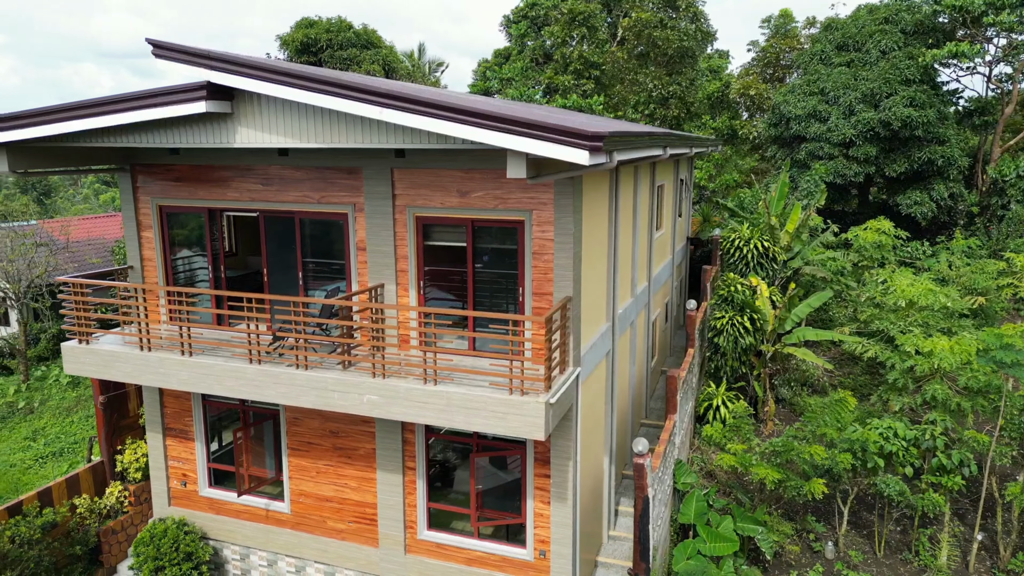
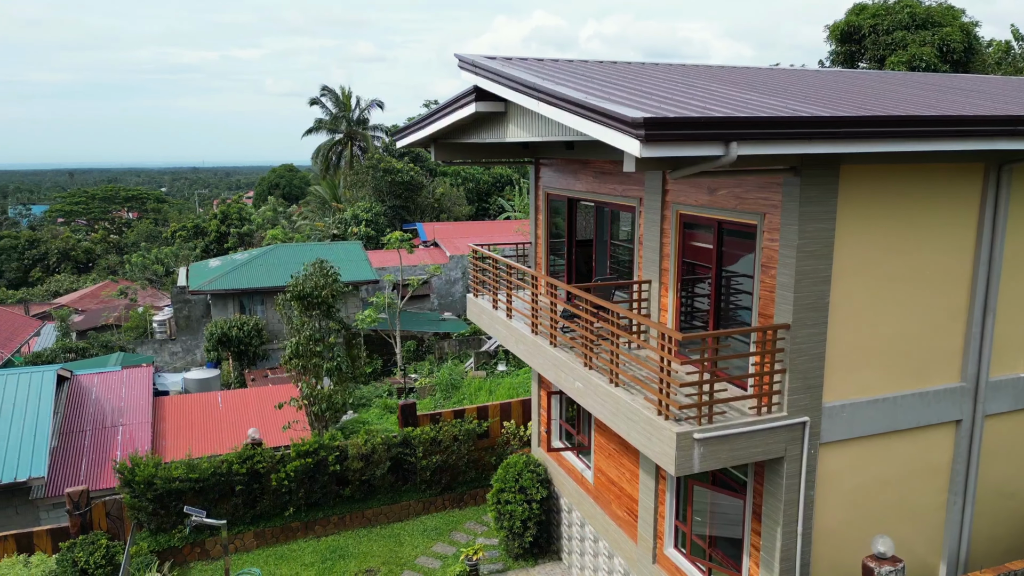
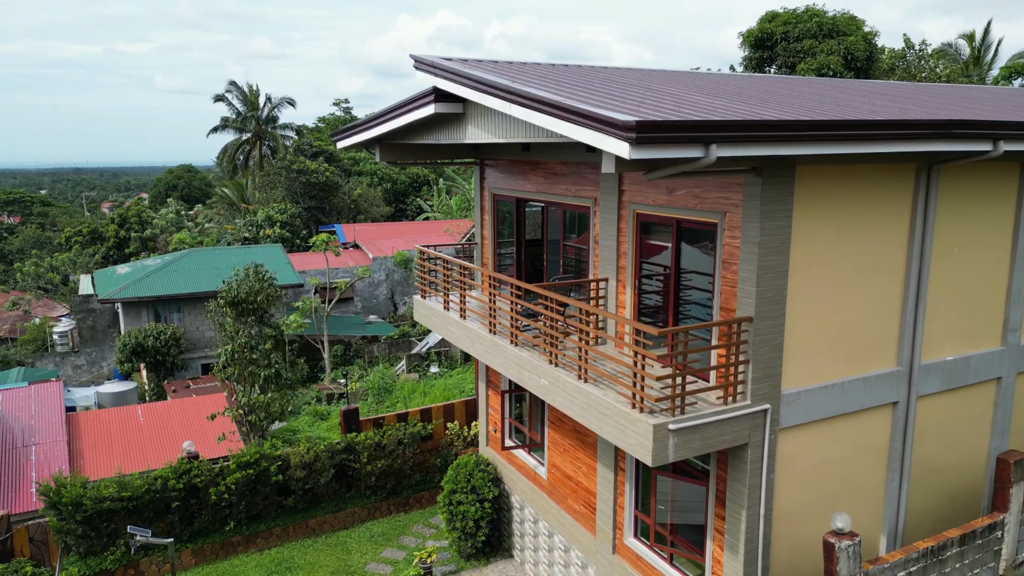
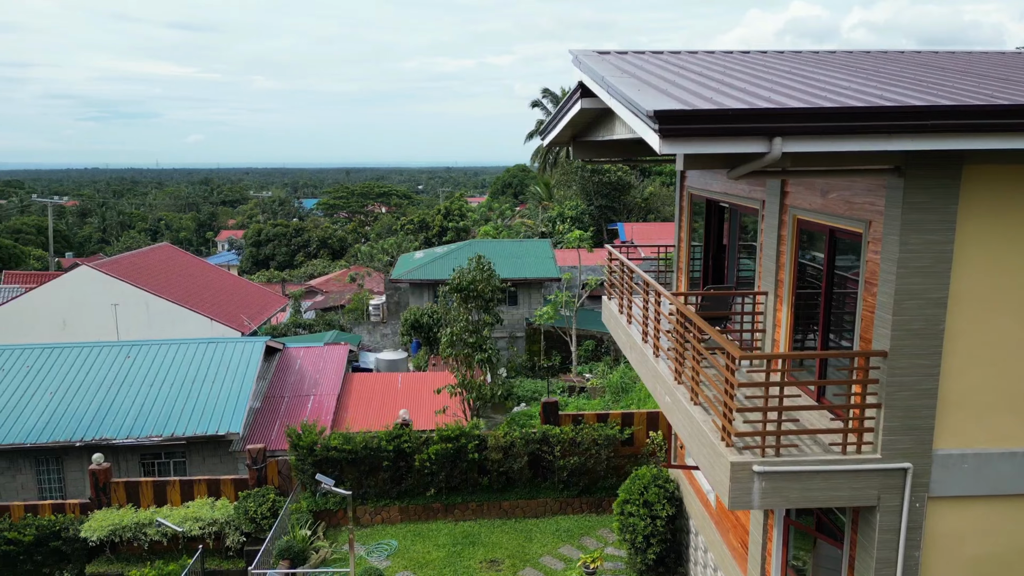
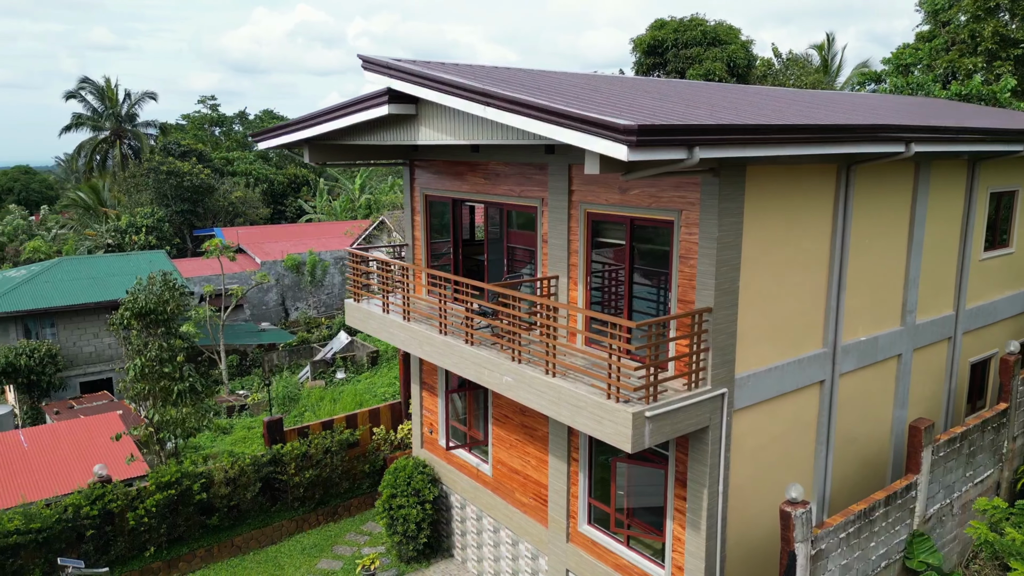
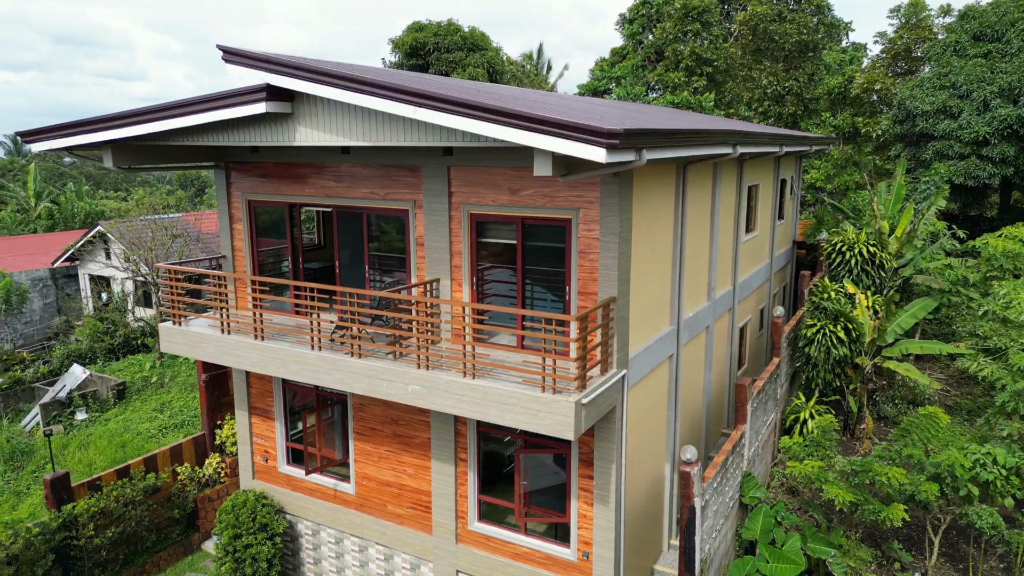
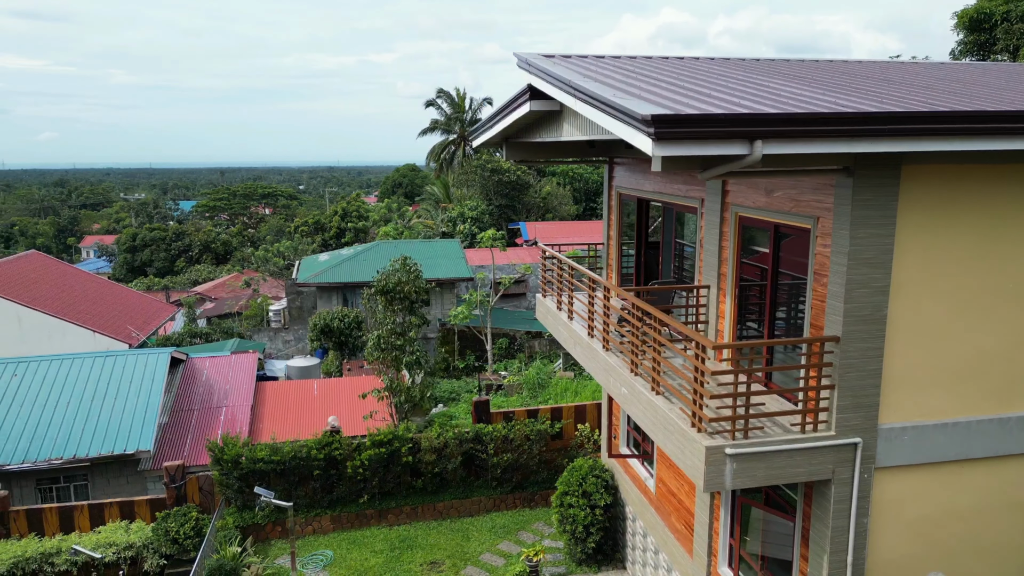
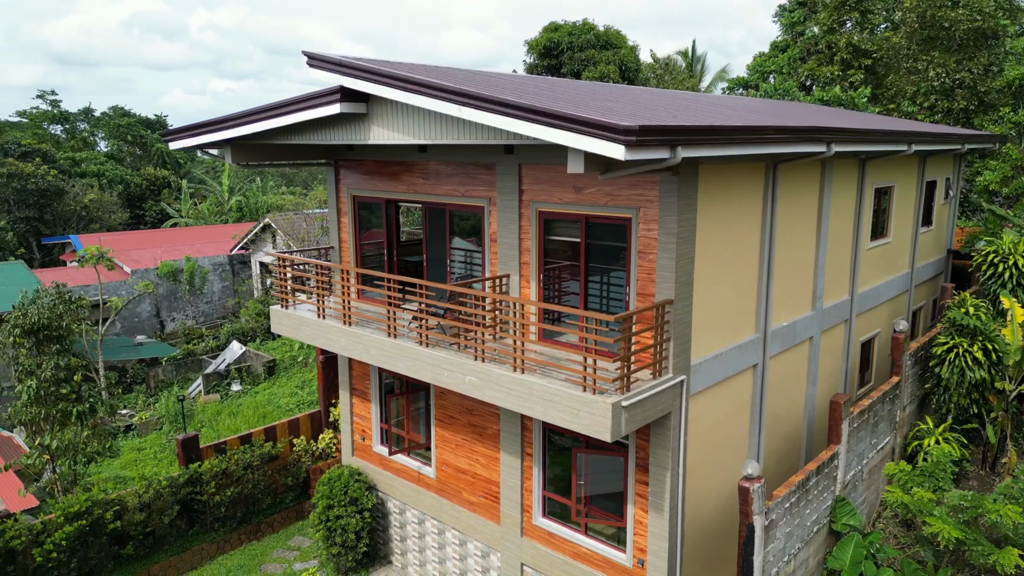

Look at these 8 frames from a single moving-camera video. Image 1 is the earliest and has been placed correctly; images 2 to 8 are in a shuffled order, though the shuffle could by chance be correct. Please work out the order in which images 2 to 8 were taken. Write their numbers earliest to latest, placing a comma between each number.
6, 8, 5, 3, 2, 7, 4
